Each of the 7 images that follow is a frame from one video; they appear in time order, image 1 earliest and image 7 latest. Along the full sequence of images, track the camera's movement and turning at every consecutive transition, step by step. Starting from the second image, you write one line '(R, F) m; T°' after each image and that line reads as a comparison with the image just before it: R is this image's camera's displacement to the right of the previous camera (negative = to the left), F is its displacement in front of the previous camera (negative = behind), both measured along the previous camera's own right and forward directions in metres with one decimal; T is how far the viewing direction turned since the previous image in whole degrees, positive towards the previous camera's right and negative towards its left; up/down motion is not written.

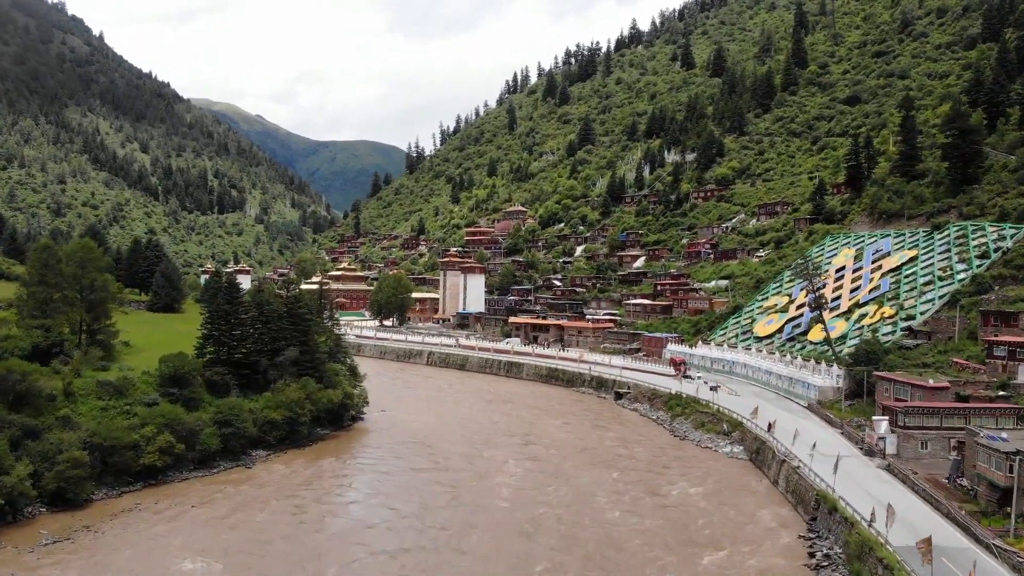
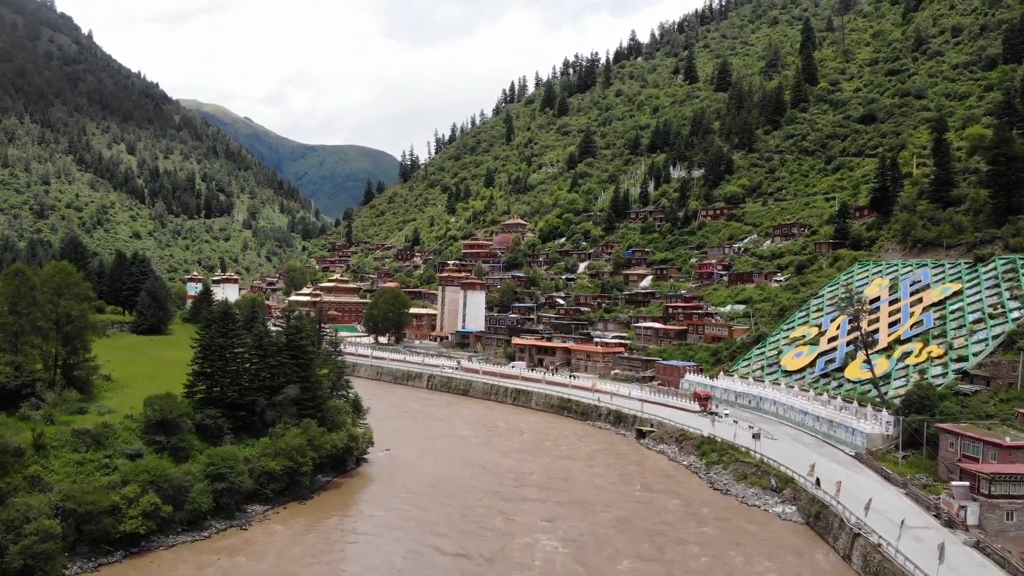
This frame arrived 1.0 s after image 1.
(-1.4, +2.9) m; +1°
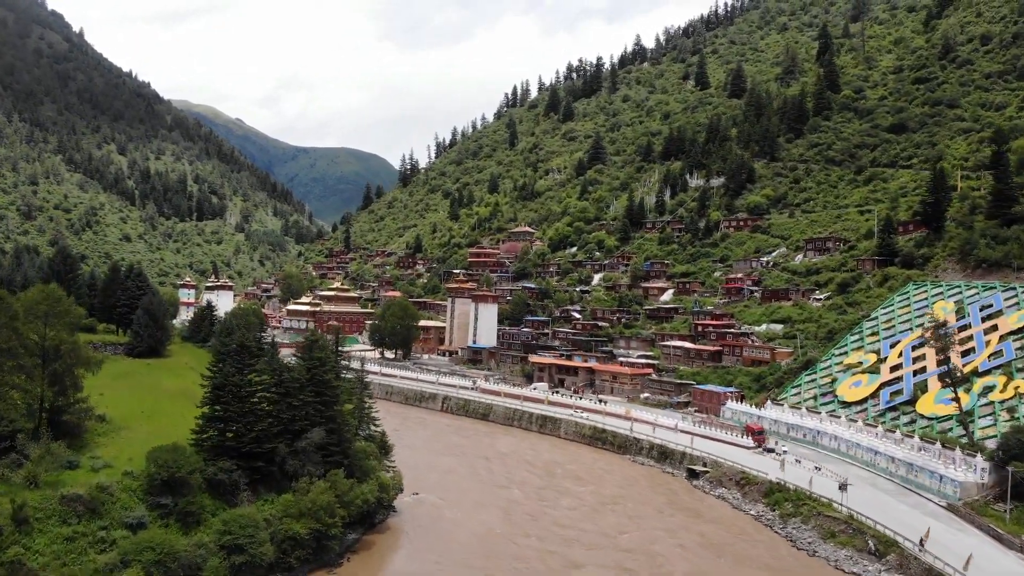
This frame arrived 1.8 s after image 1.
(-2.0, +3.6) m; +1°
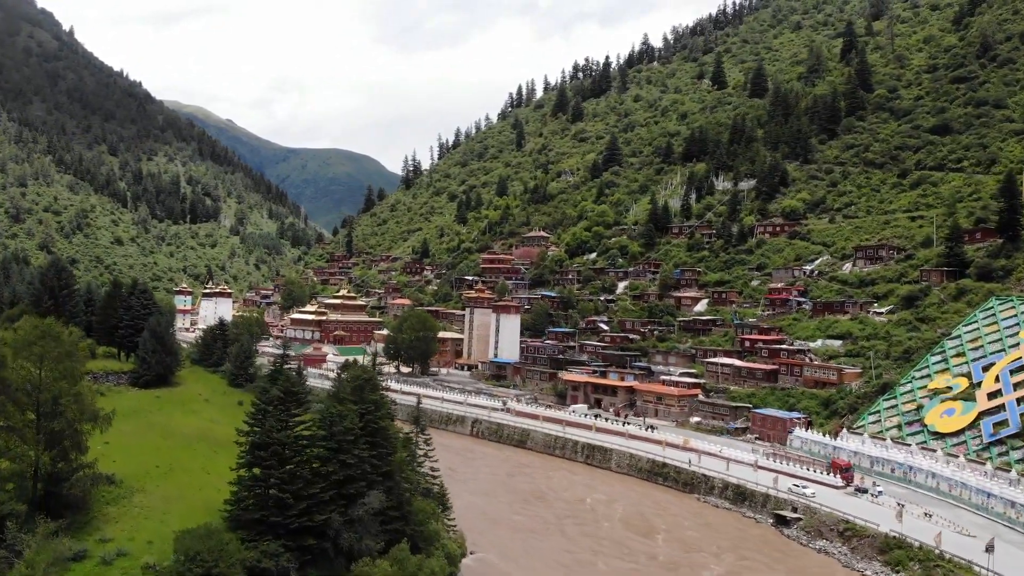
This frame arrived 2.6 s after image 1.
(-2.6, +4.2) m; +1°
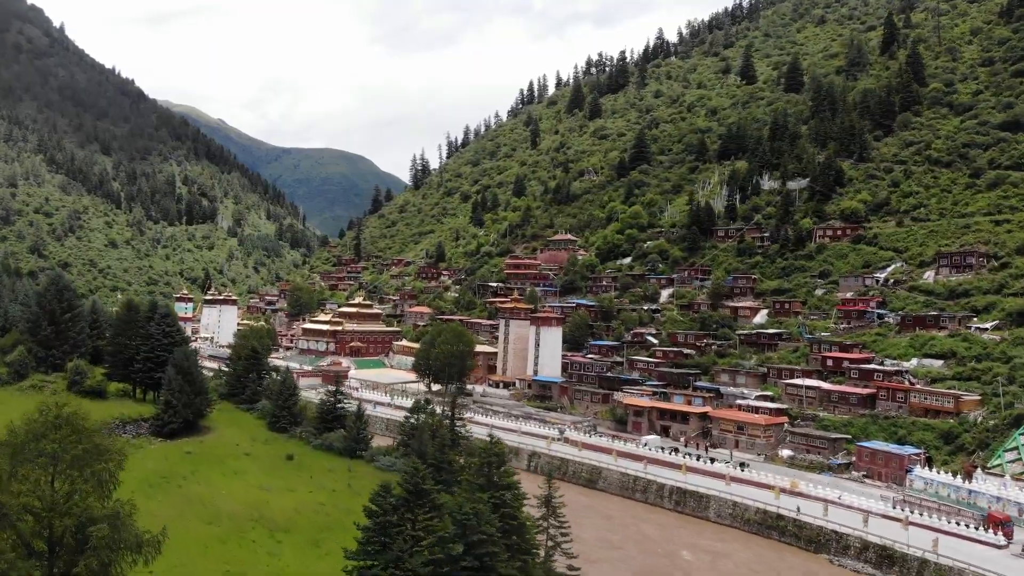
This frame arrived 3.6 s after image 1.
(-3.5, +5.5) m; +1°
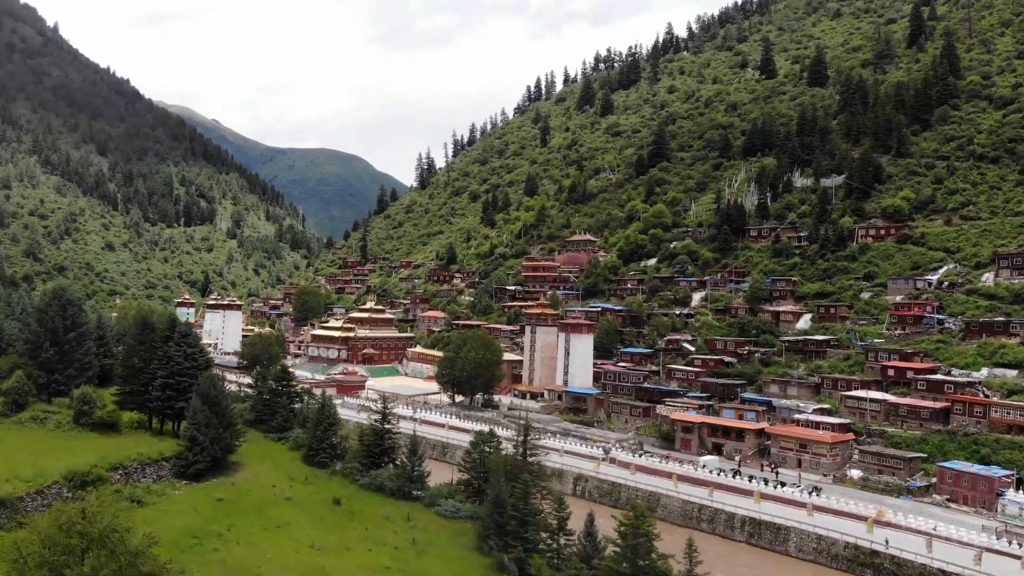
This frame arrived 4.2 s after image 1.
(-2.1, +3.4) m; 0°
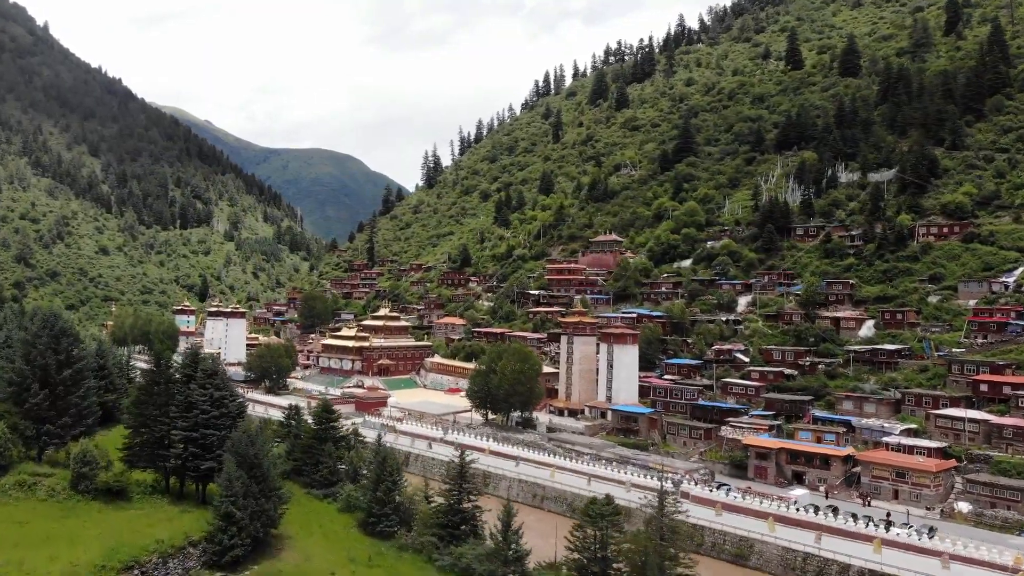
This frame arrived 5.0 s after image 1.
(-2.5, +4.6) m; 0°
